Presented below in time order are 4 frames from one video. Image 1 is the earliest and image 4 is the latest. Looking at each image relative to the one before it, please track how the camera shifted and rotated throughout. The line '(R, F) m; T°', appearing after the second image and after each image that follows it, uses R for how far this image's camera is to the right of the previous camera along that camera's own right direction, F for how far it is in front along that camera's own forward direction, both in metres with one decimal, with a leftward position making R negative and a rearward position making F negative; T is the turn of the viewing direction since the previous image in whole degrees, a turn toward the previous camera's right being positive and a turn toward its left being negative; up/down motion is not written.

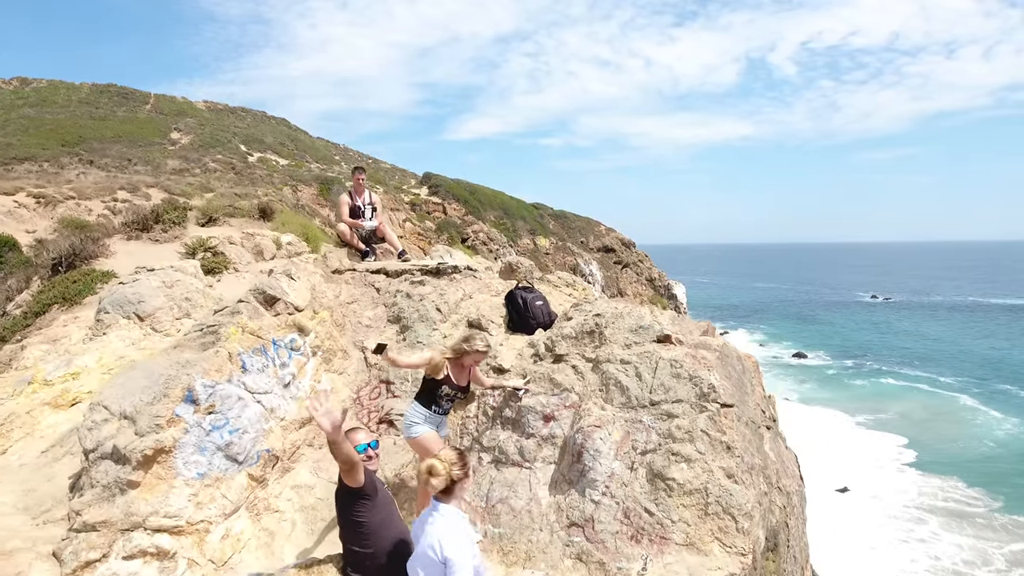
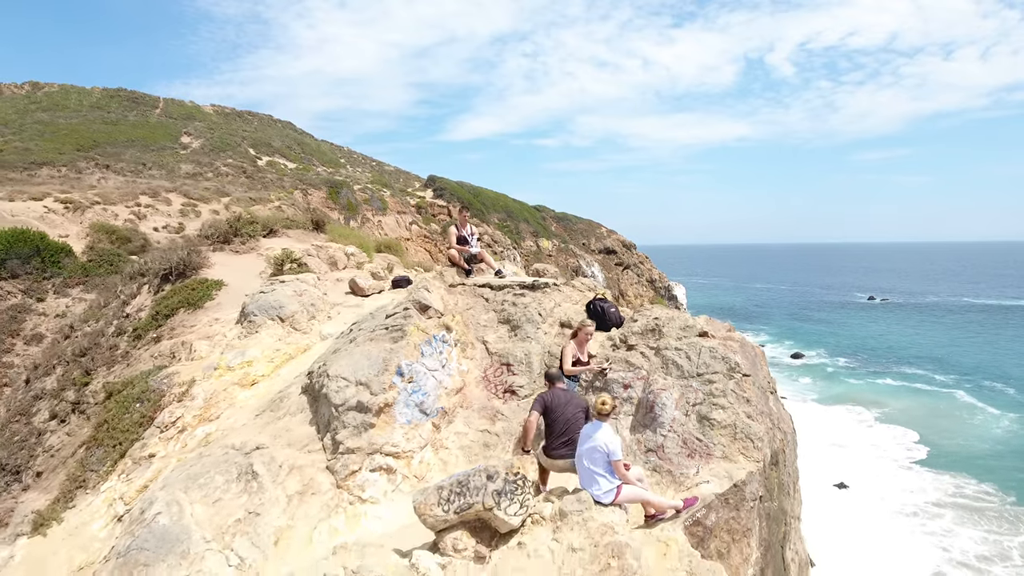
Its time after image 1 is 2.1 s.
(-0.9, -1.8) m; 0°
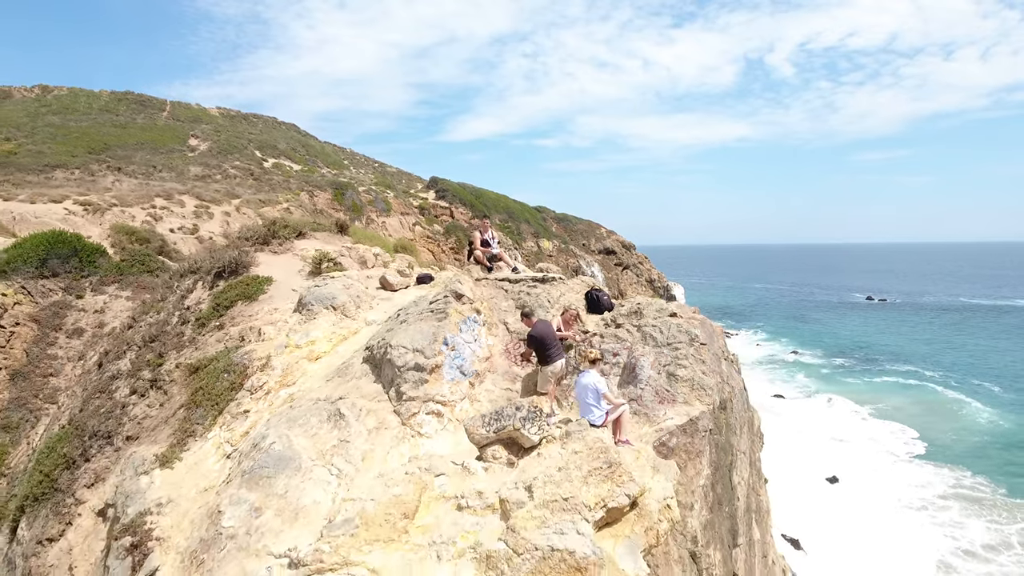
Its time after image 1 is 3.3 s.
(-0.2, -1.7) m; 0°
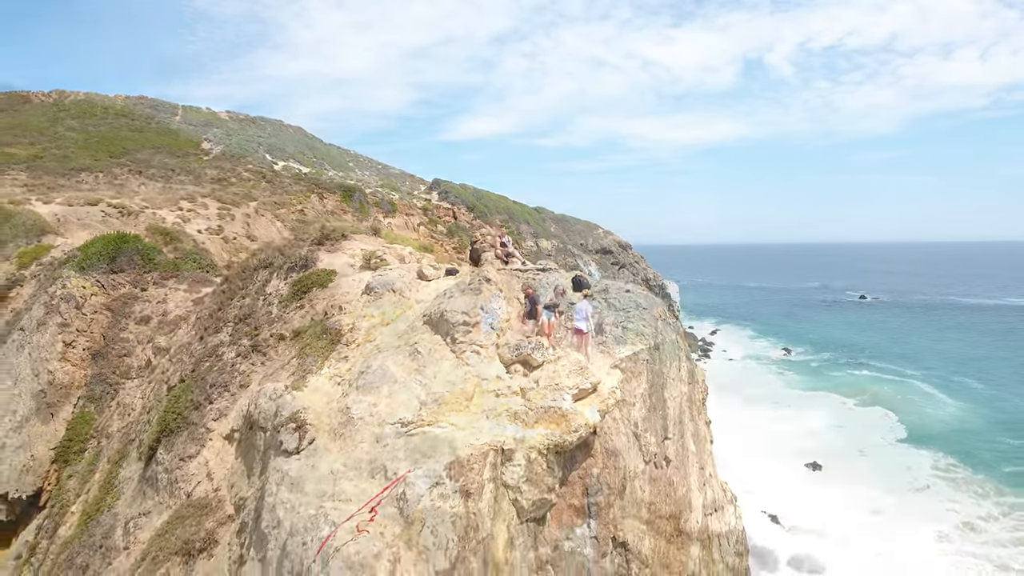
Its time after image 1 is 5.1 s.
(-0.3, -3.8) m; 0°
